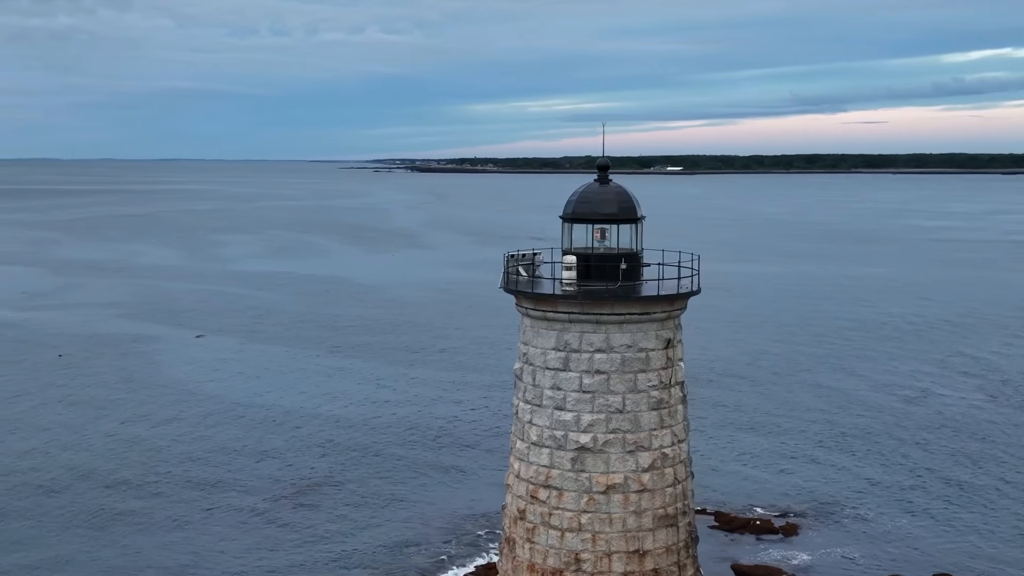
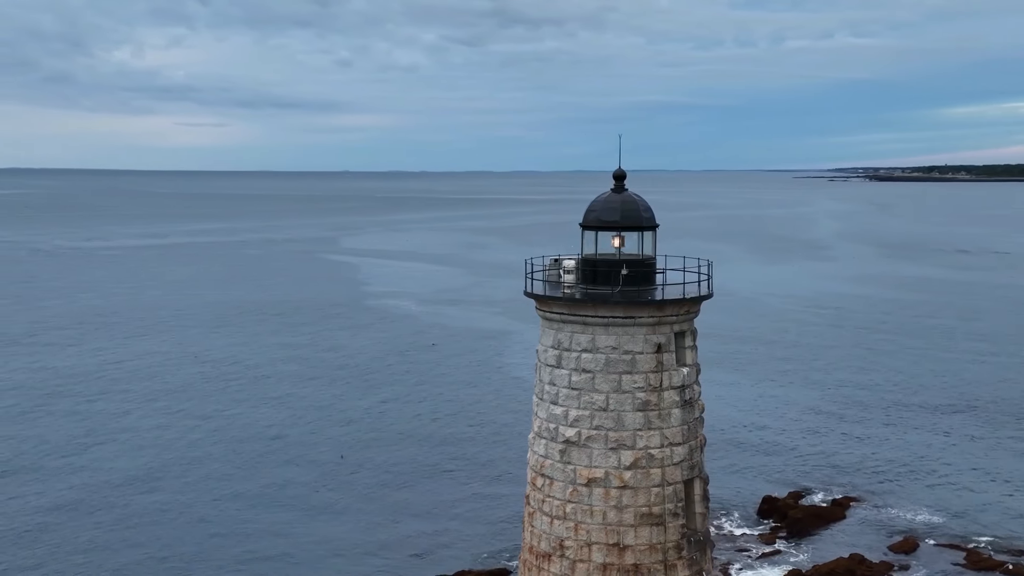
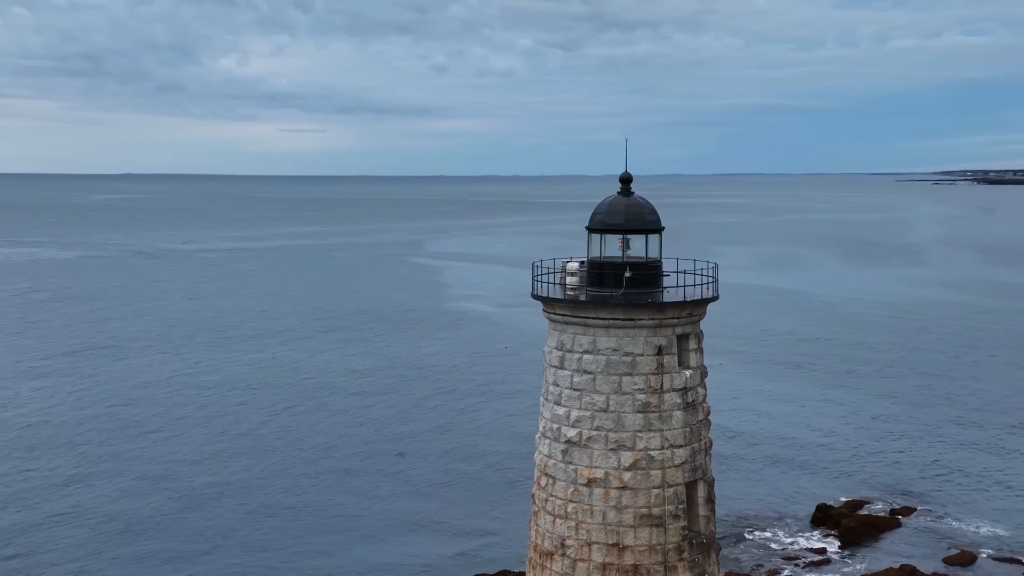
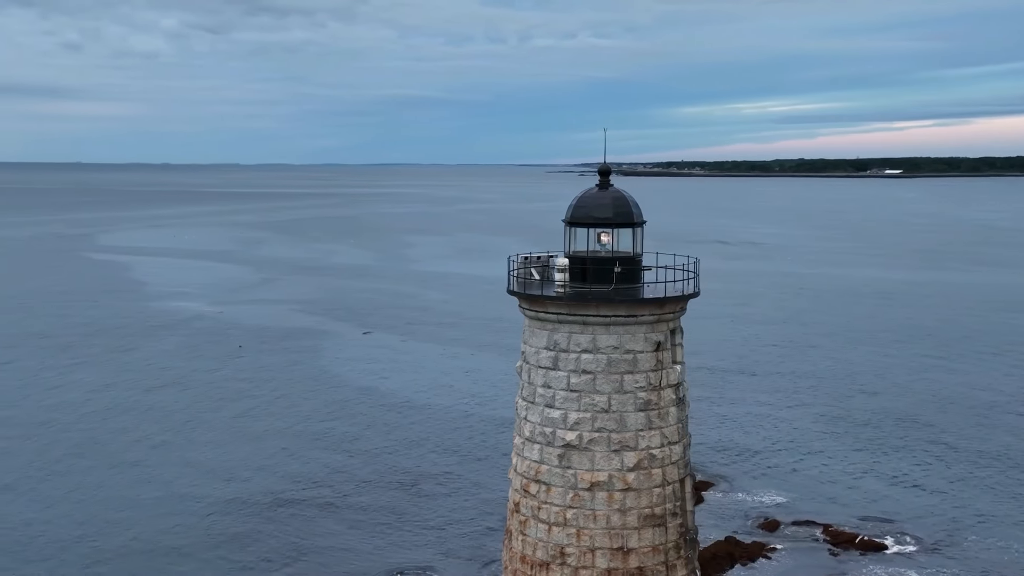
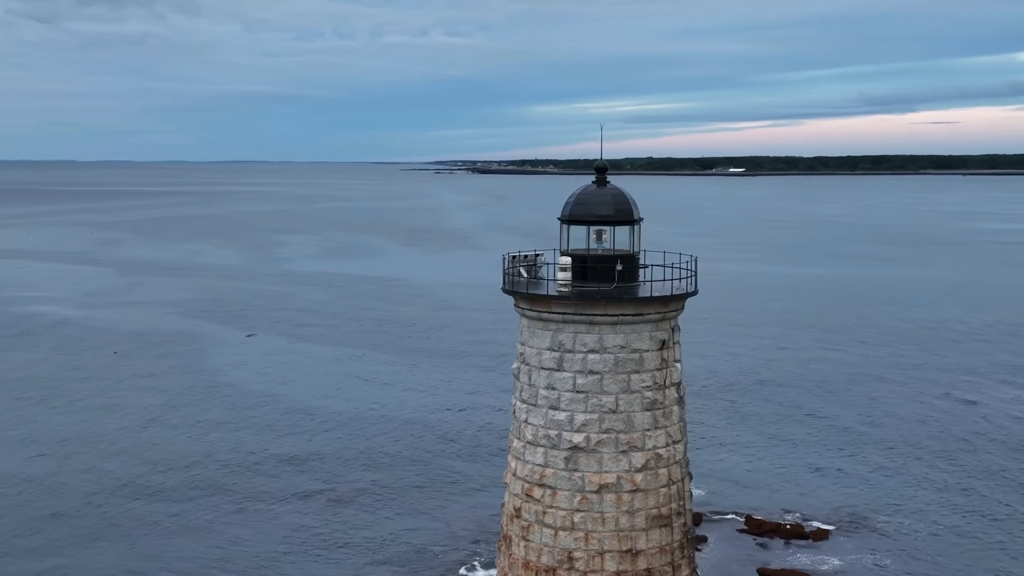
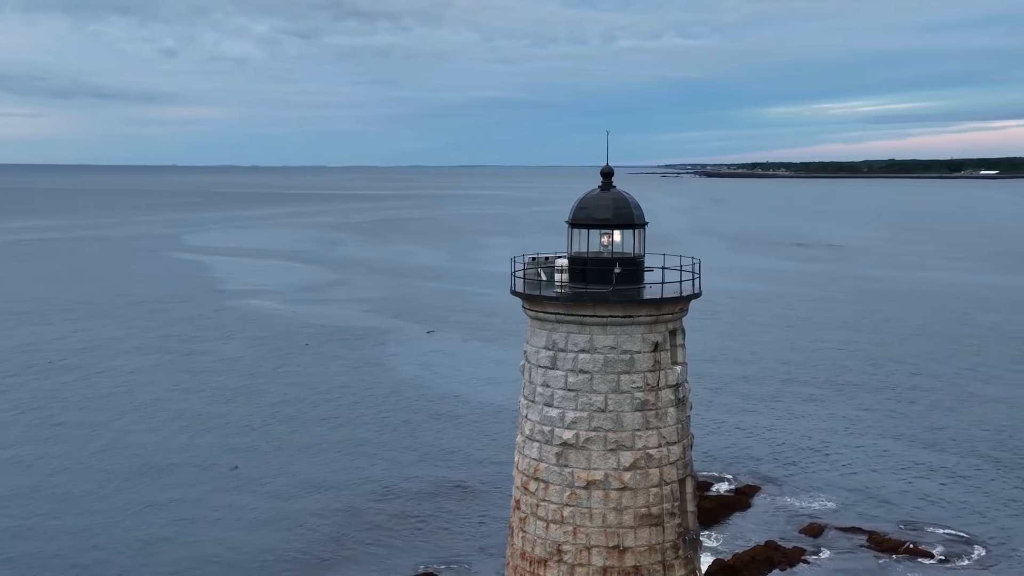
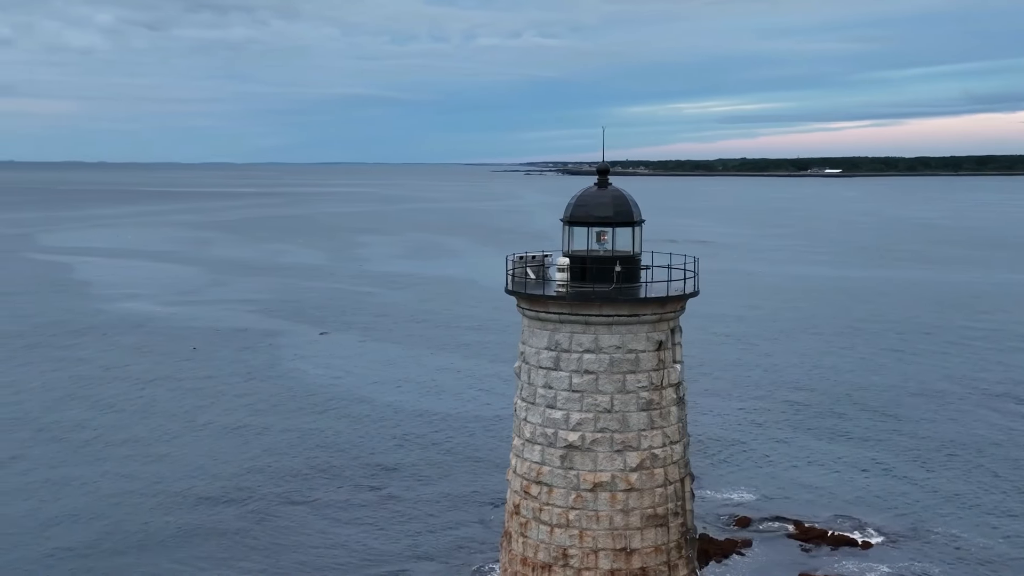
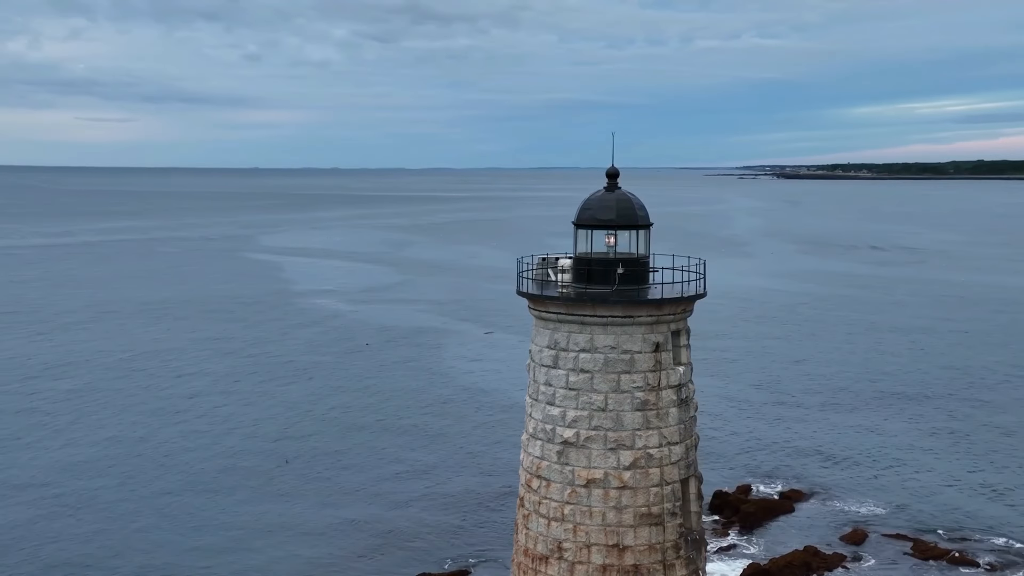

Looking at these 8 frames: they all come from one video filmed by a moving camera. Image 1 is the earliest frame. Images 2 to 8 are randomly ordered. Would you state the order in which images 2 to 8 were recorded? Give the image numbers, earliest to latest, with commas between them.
5, 7, 4, 6, 8, 2, 3
